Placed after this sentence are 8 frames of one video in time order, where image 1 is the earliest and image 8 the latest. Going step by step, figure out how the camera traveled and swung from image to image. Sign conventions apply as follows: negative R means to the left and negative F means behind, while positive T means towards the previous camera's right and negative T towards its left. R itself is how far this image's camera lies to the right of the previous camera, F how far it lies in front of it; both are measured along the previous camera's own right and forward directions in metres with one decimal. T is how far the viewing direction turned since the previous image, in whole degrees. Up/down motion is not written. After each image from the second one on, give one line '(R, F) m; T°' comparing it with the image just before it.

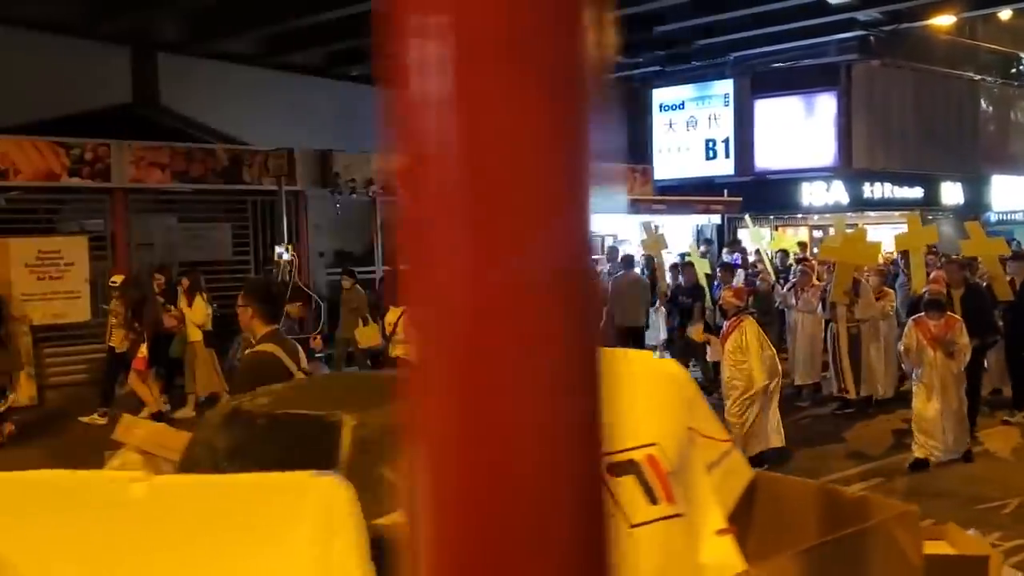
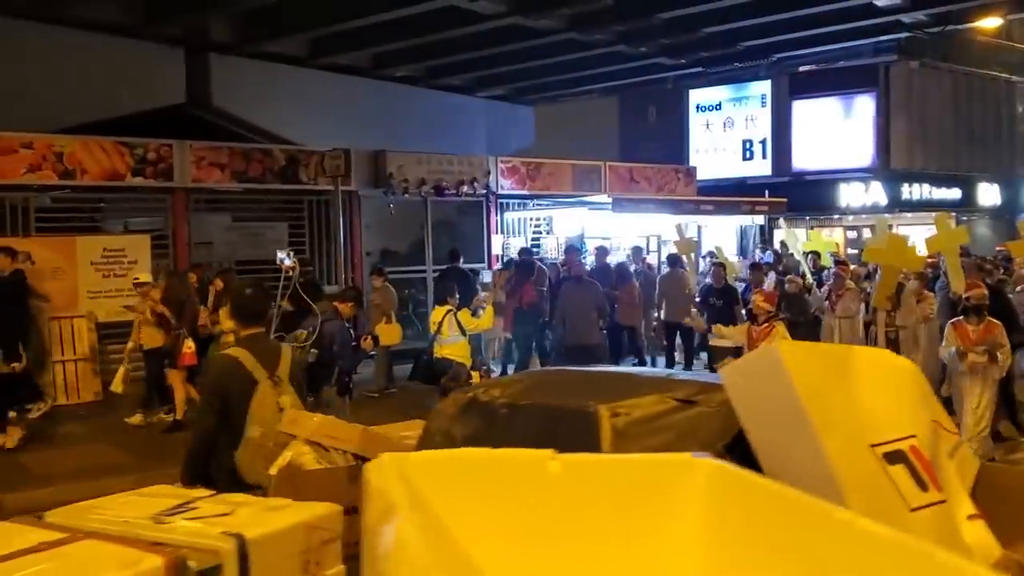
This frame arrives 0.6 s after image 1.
(-0.4, -0.1) m; -1°
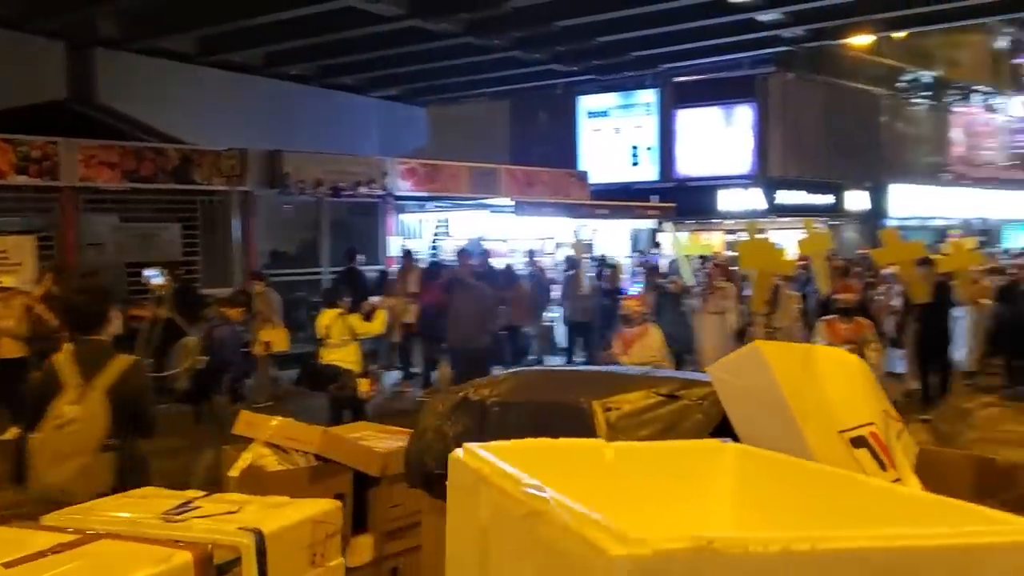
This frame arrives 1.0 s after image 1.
(-0.2, -0.1) m; +7°
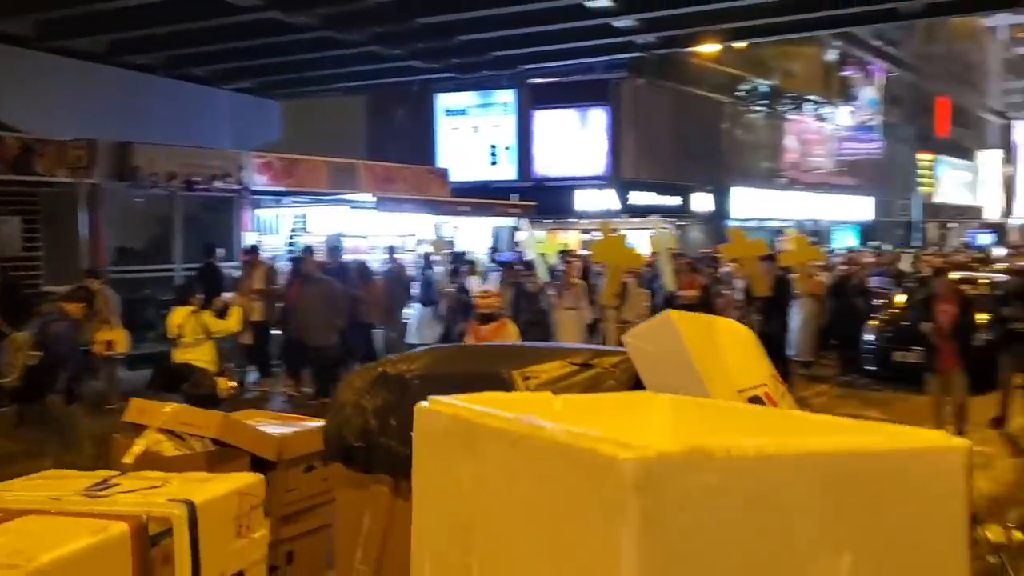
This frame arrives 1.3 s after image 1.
(-0.2, -0.1) m; +9°
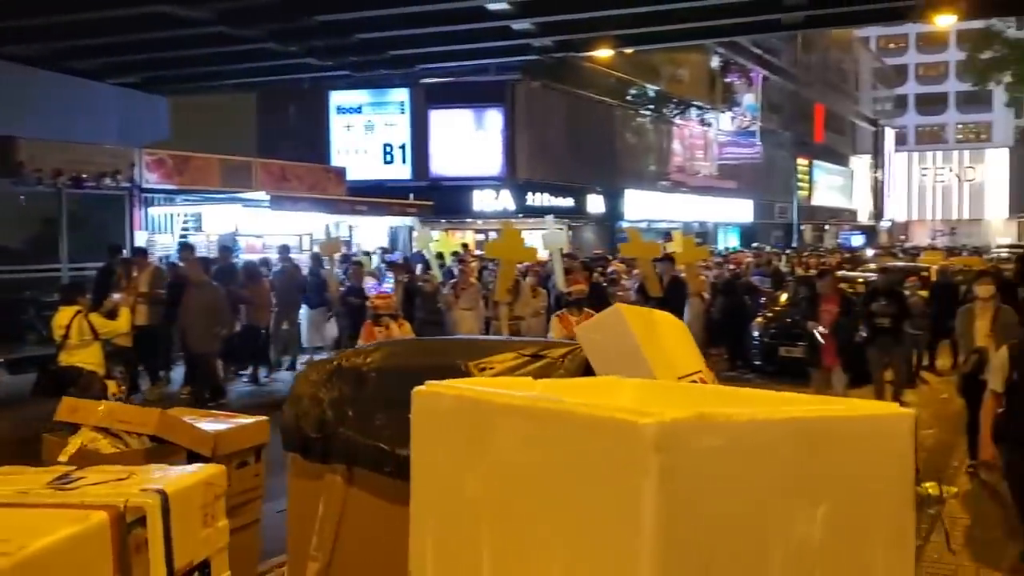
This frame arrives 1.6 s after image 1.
(-0.2, -0.1) m; +6°
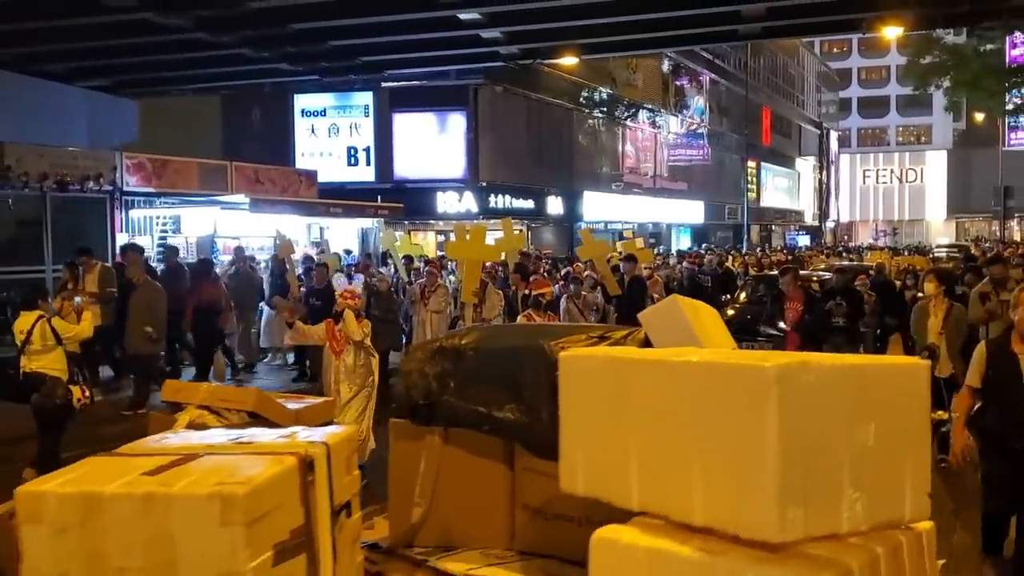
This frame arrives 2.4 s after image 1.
(-0.4, -0.6) m; +3°
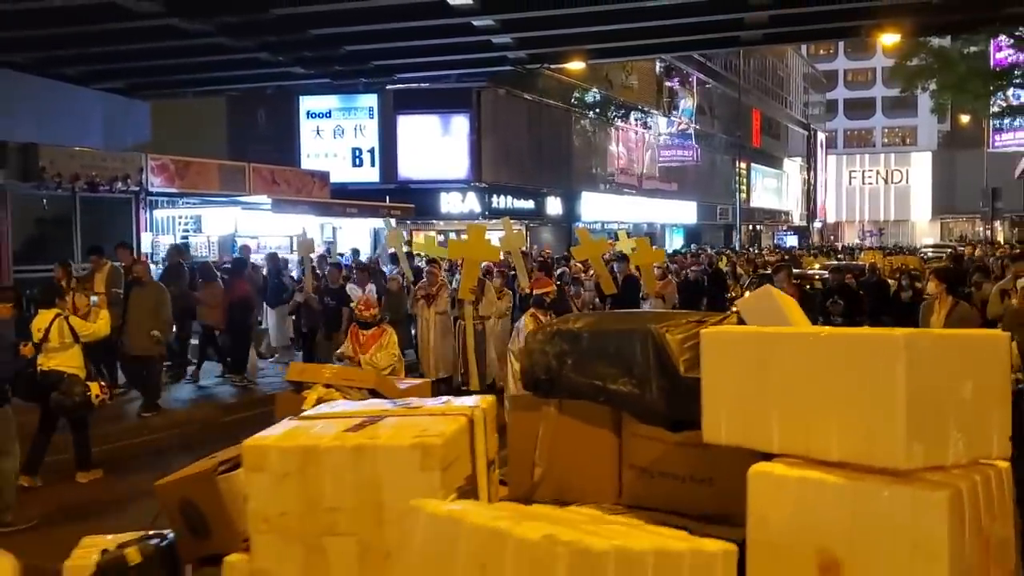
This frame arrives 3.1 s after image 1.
(-0.4, -0.5) m; +1°
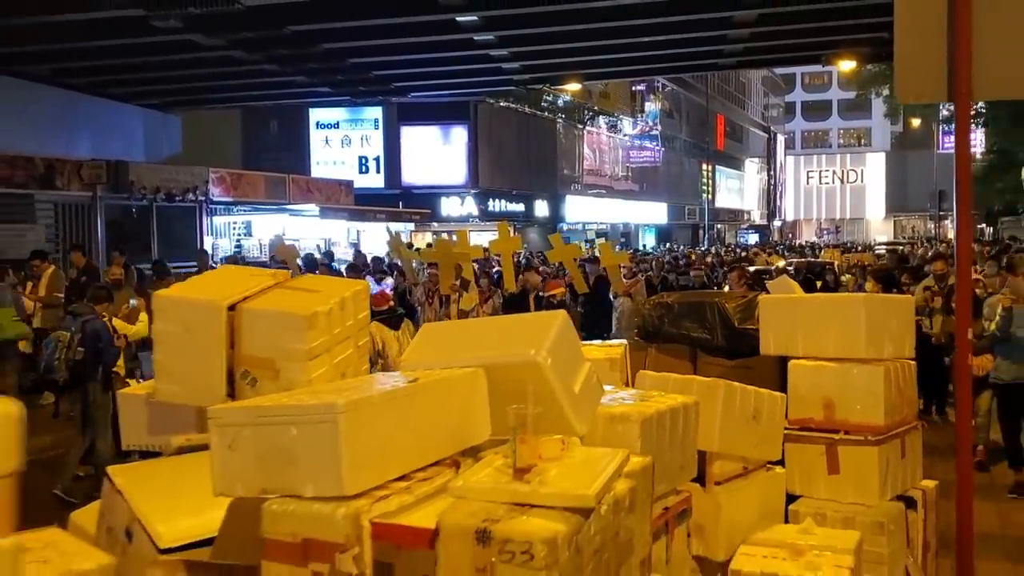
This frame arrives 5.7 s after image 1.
(-1.0, -2.4) m; +2°
